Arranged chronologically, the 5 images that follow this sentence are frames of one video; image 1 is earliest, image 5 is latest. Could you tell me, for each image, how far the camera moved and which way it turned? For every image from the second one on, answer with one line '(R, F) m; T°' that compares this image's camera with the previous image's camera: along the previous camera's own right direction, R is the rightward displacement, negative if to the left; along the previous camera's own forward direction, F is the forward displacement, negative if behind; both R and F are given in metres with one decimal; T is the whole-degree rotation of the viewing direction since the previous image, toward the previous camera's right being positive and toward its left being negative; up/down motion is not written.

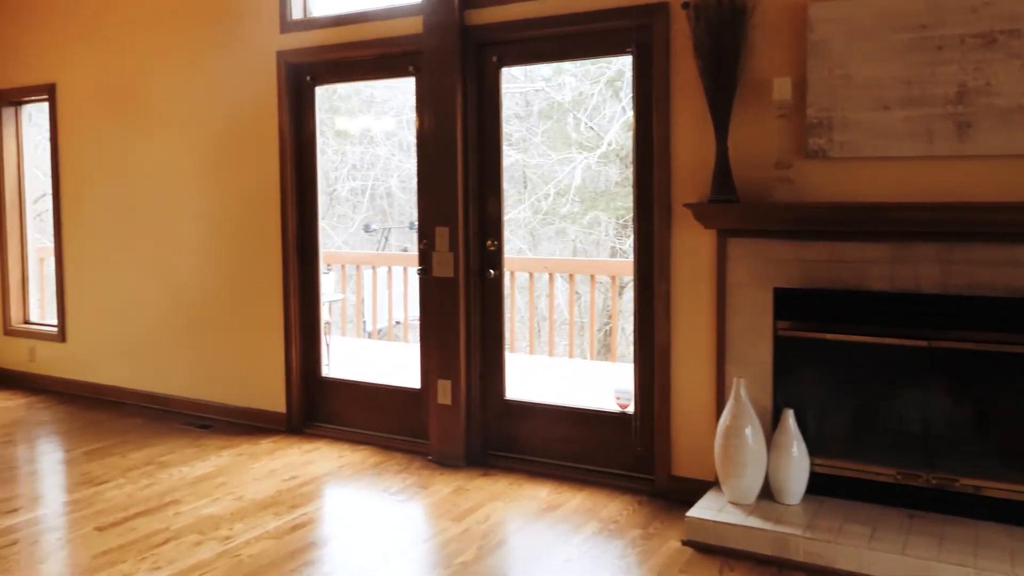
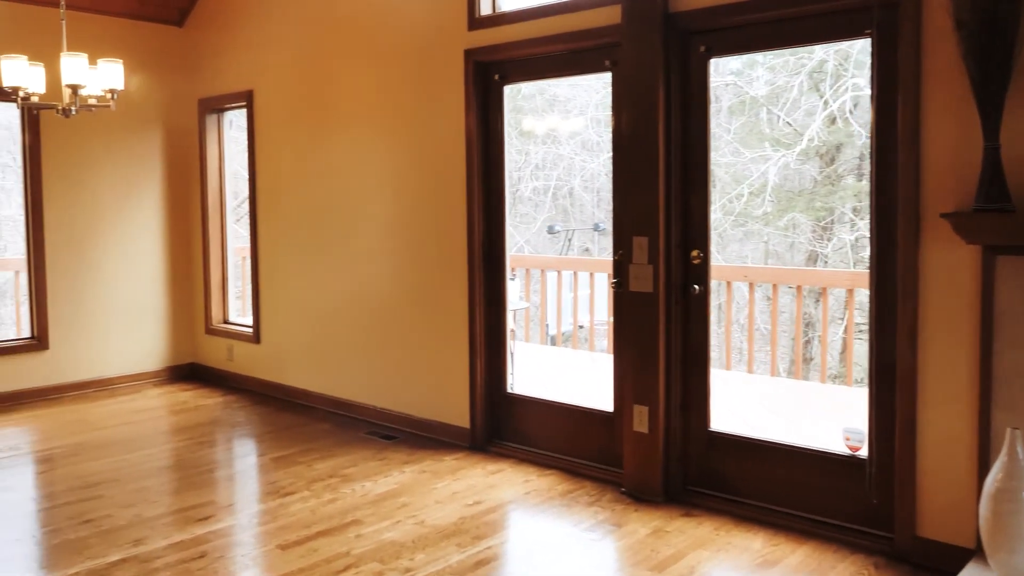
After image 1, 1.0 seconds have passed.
(-0.1, +0.3) m; -11°
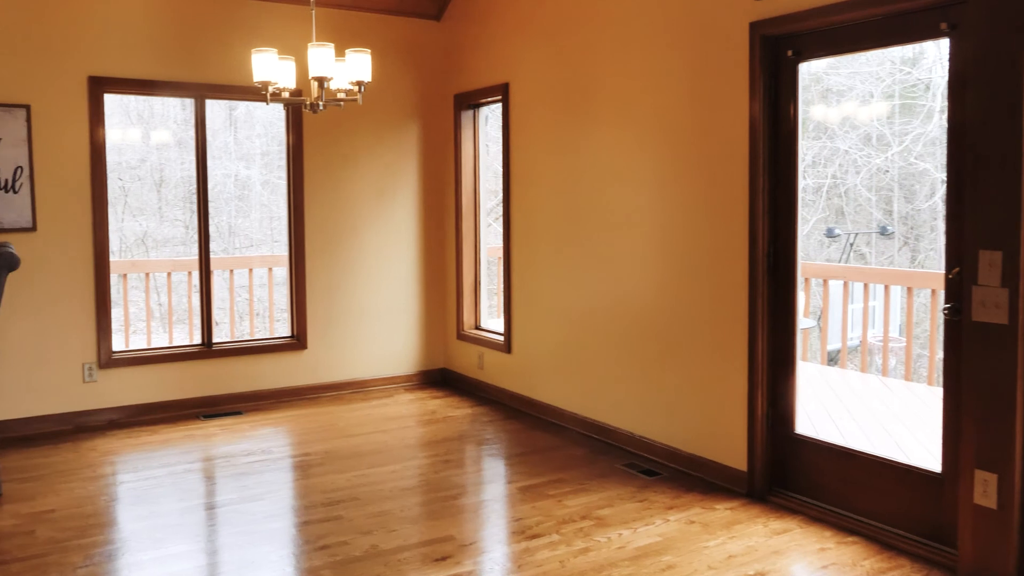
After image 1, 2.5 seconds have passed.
(-0.2, +0.6) m; -16°
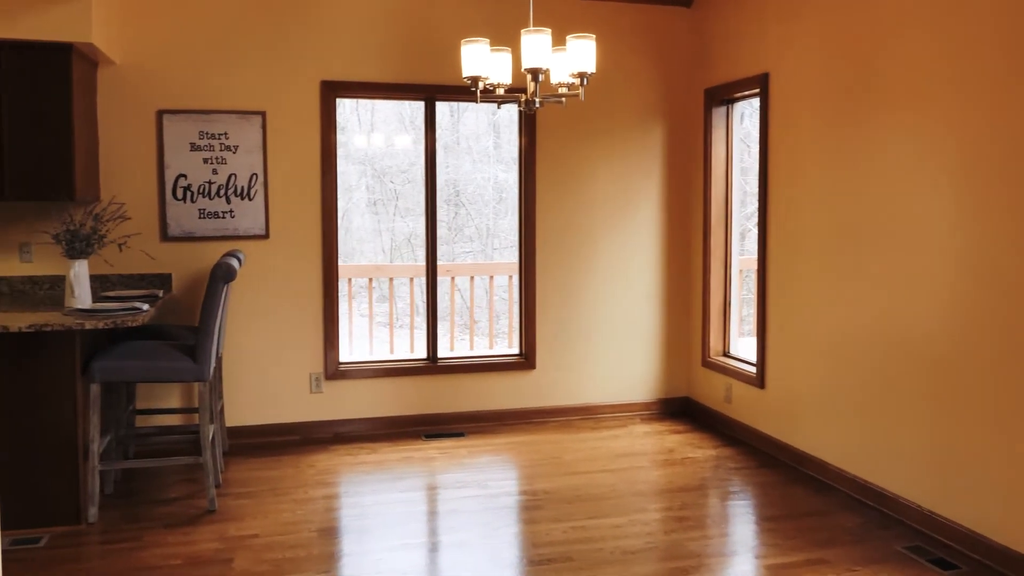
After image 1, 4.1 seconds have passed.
(0.0, +0.6) m; -16°
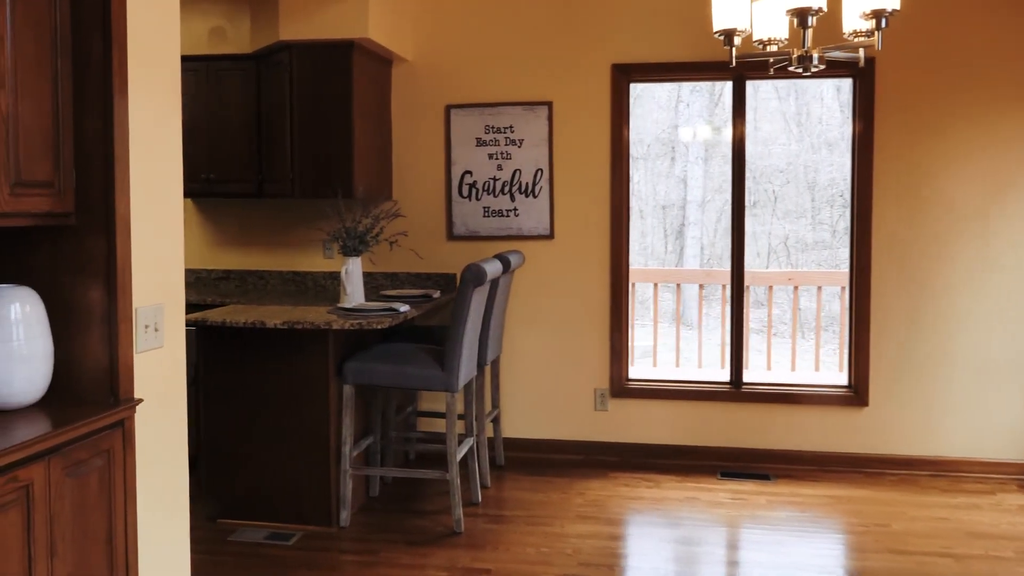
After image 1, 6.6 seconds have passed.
(+0.3, +0.7) m; -25°
